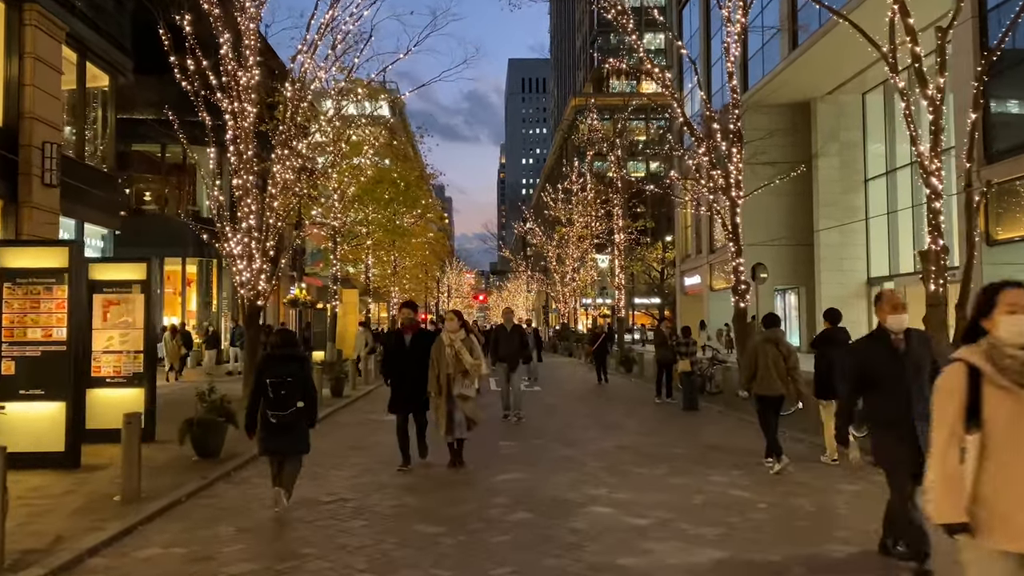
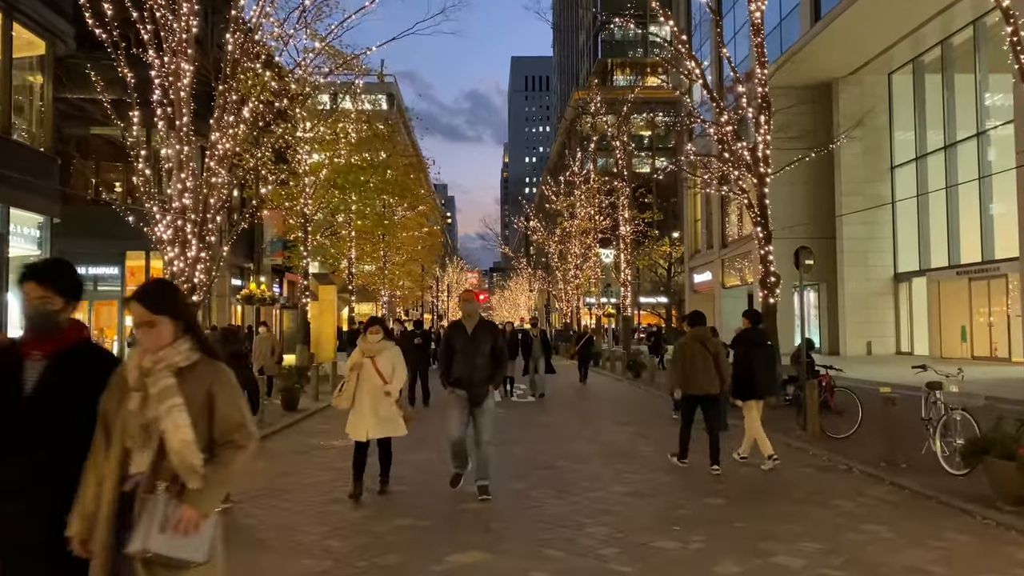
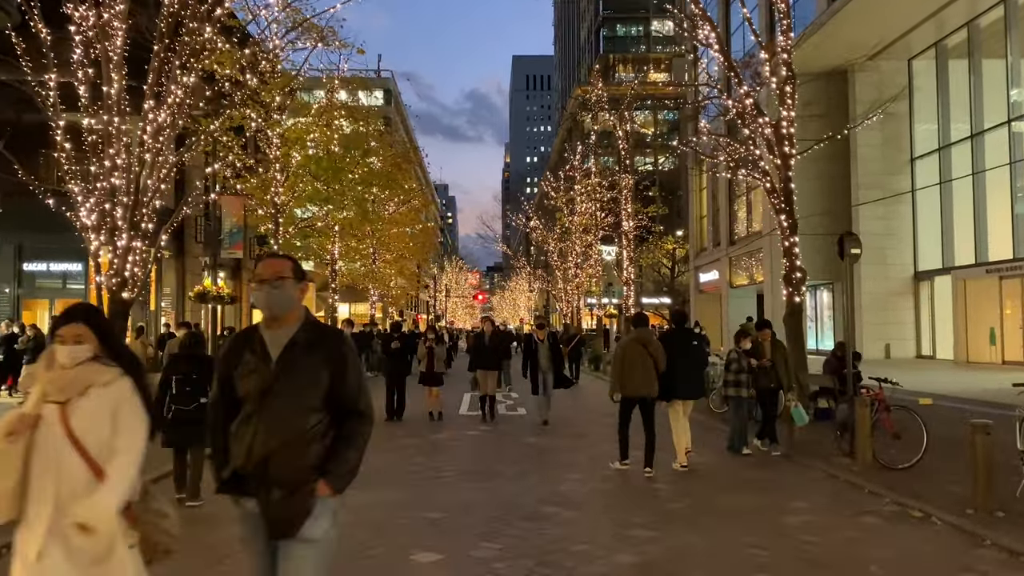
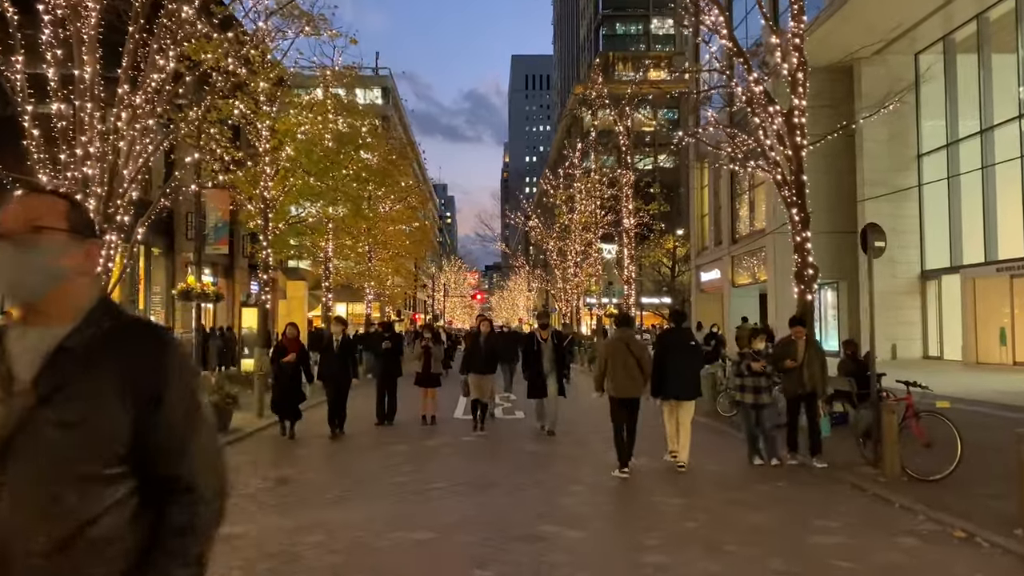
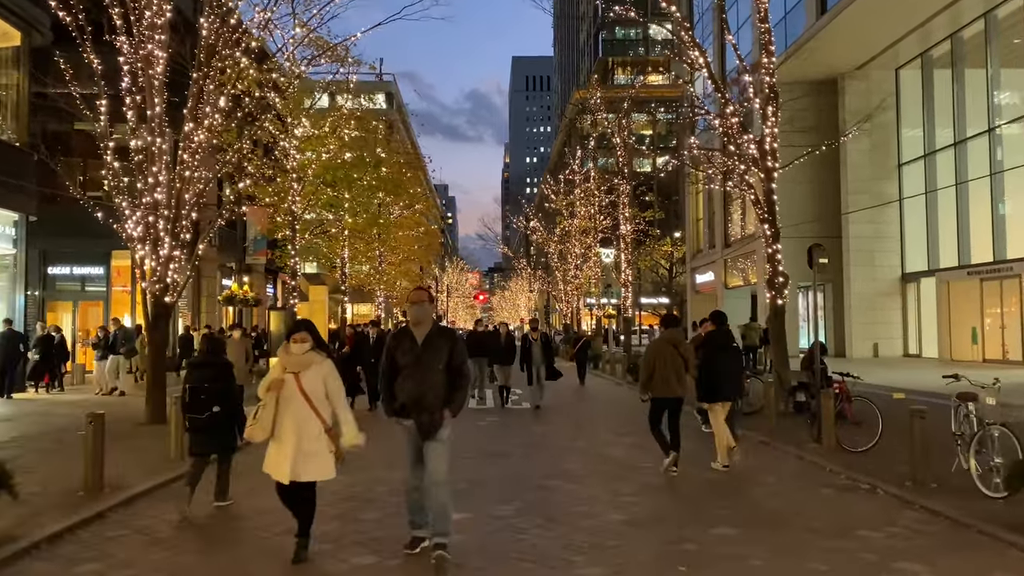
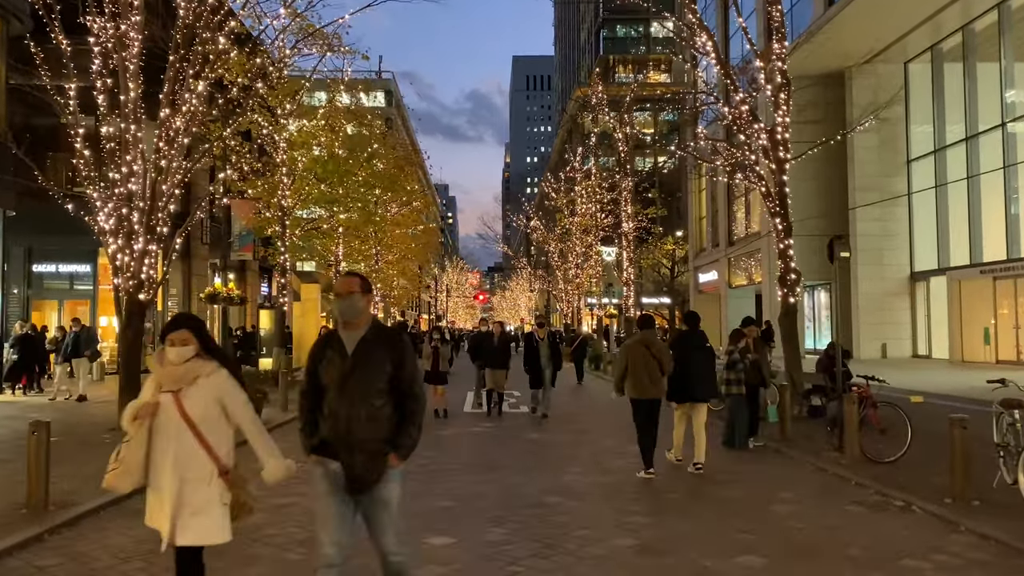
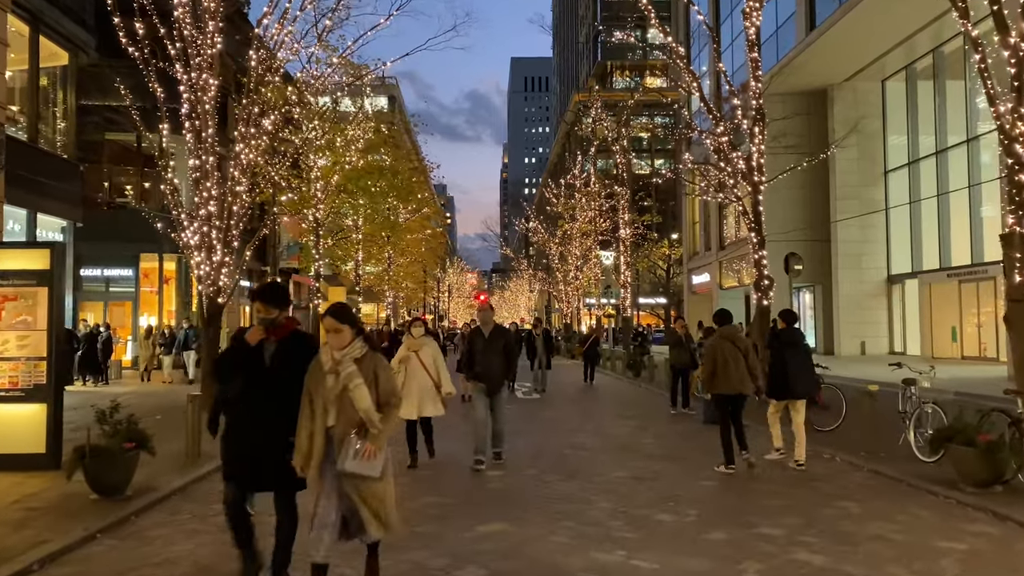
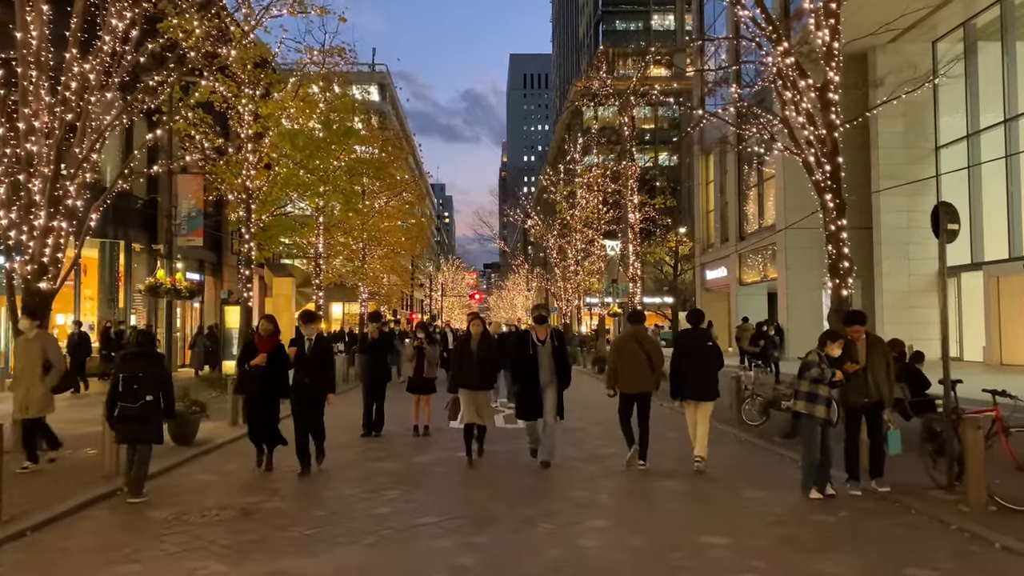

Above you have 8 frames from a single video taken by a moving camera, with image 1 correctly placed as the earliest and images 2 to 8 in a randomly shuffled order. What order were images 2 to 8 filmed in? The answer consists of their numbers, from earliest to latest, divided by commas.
7, 2, 5, 6, 3, 4, 8
